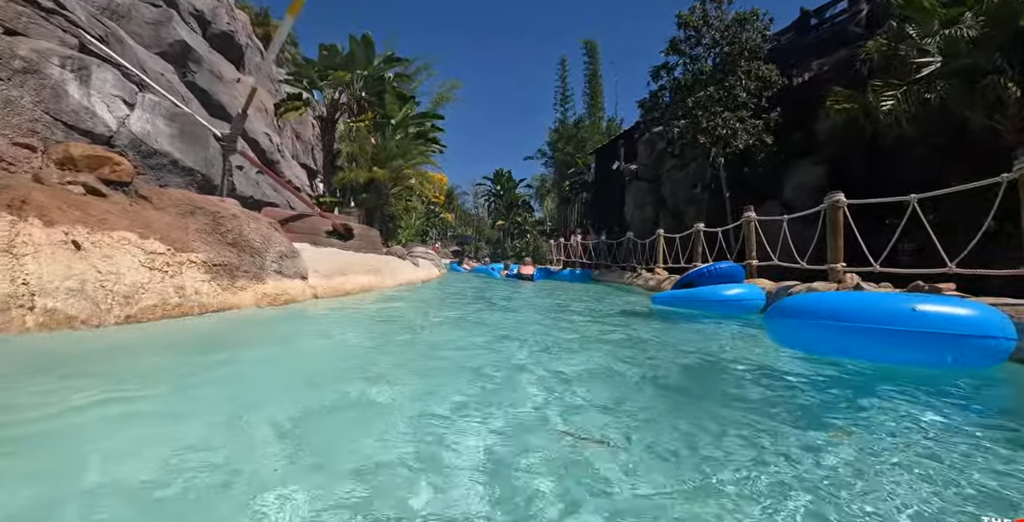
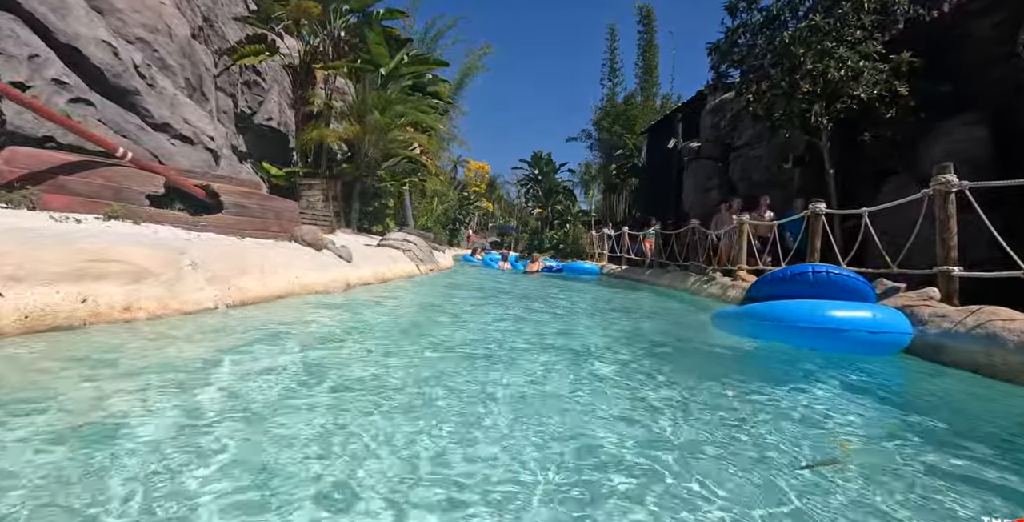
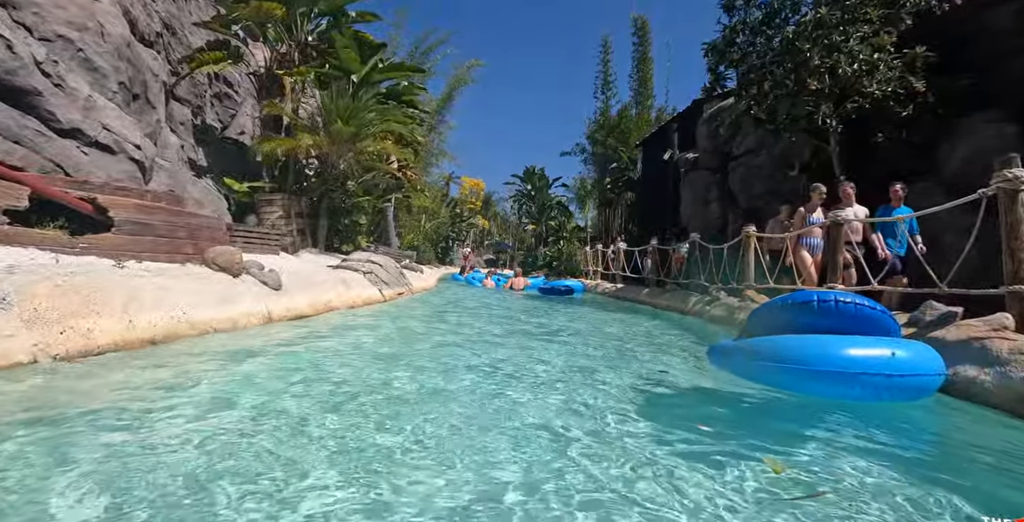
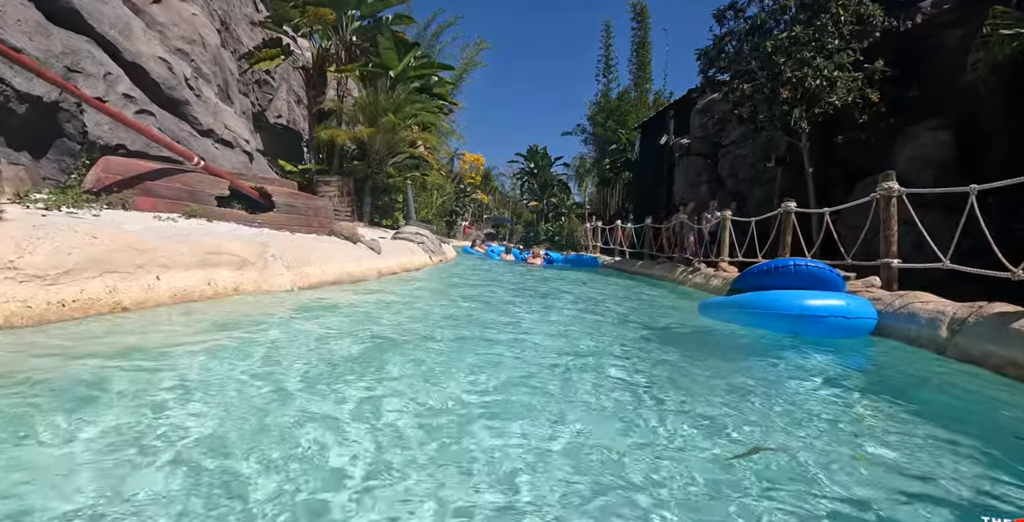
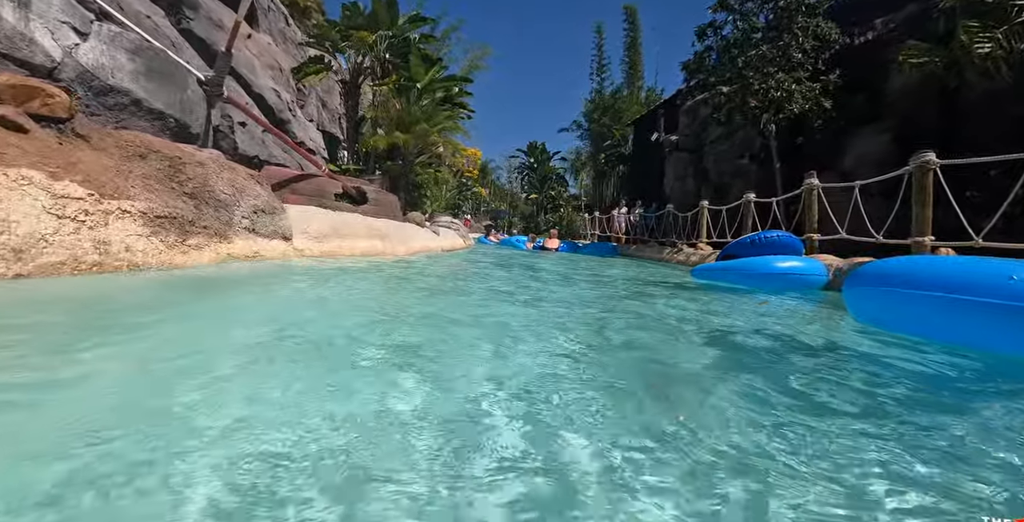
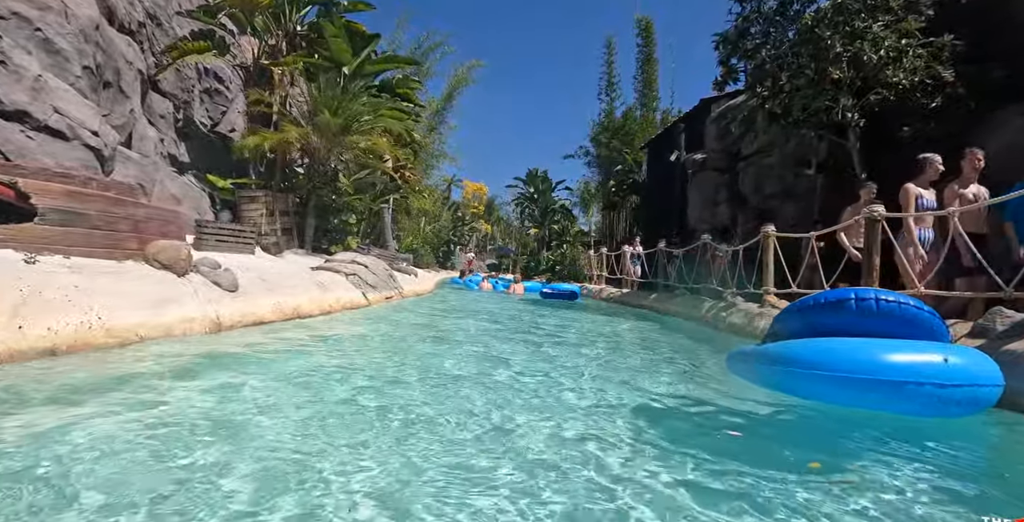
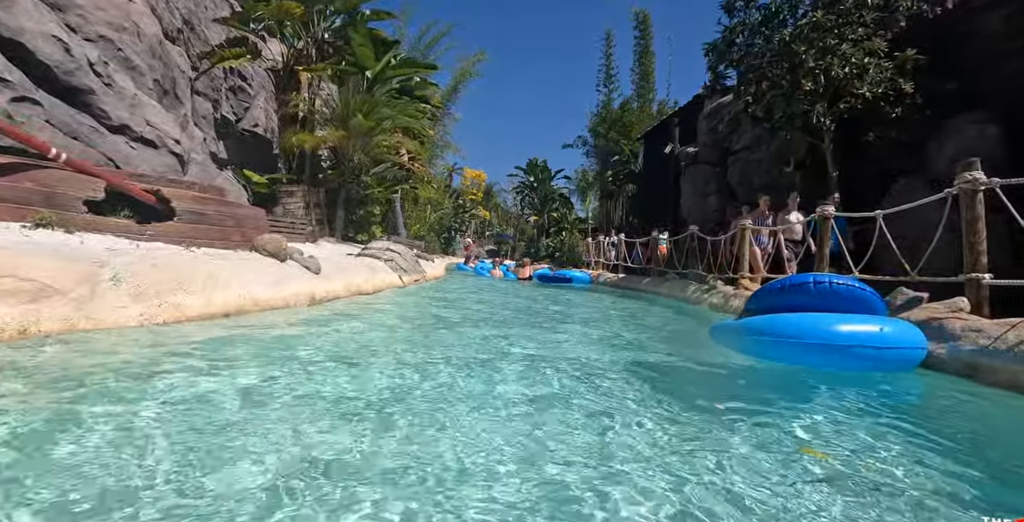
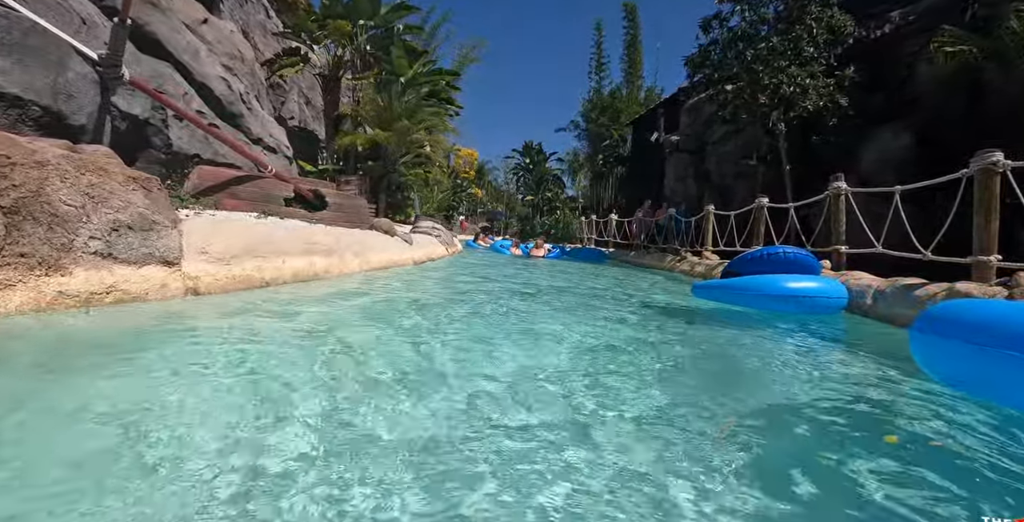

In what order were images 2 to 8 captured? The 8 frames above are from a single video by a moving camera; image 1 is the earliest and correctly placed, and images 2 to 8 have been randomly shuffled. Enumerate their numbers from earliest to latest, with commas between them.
5, 8, 4, 2, 7, 3, 6
